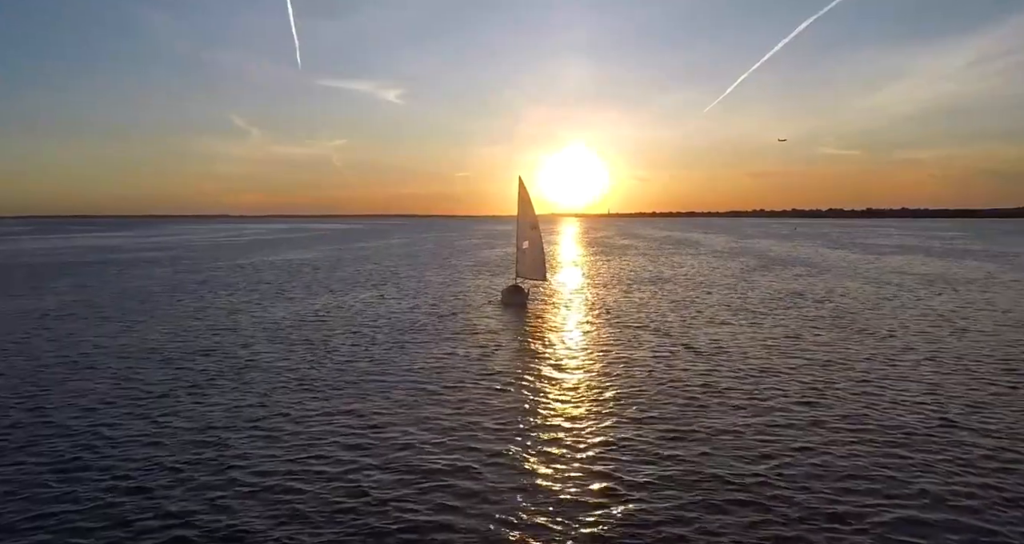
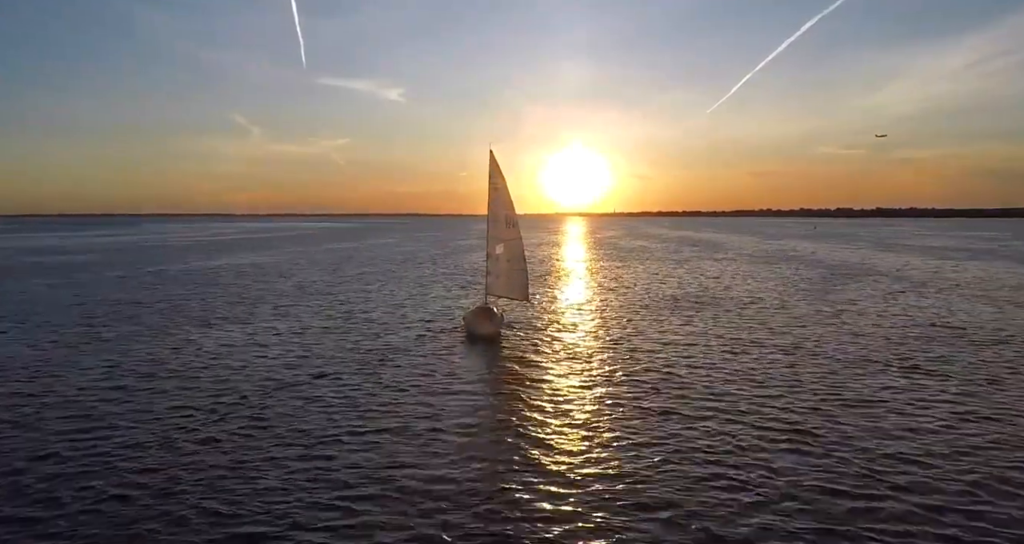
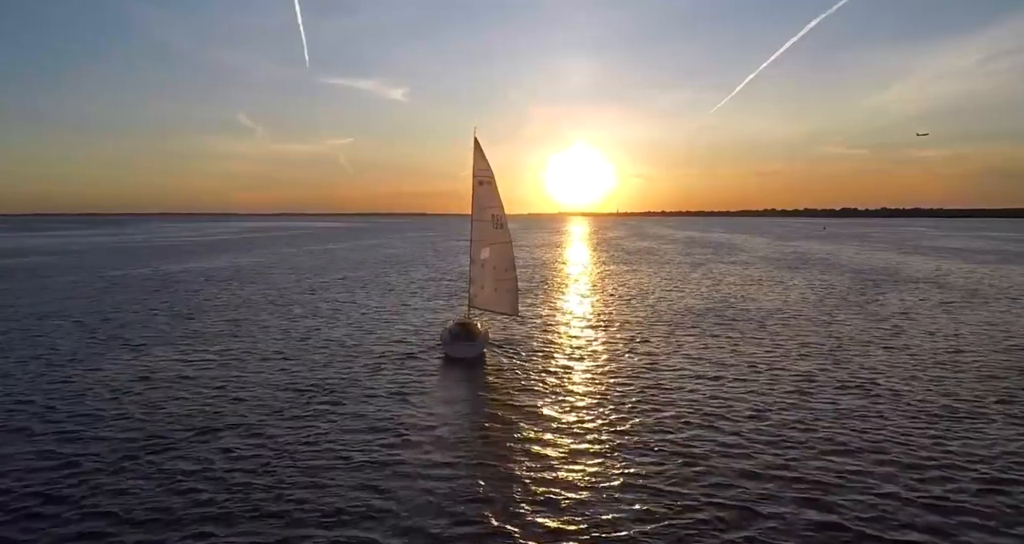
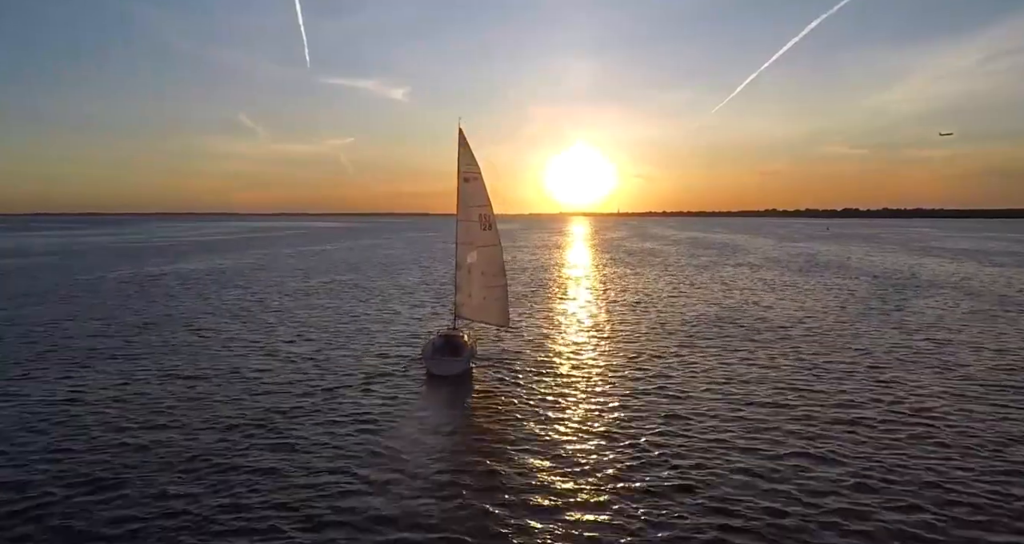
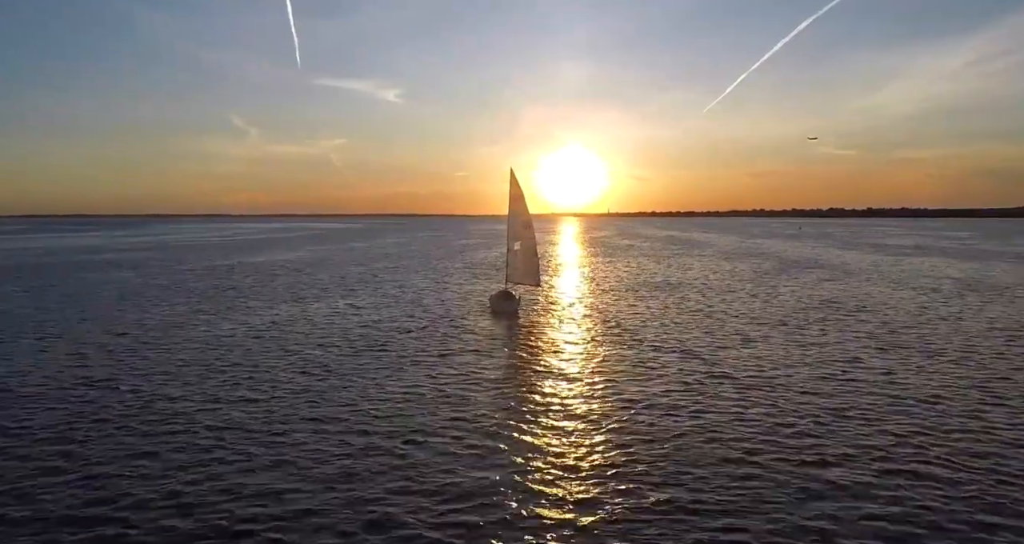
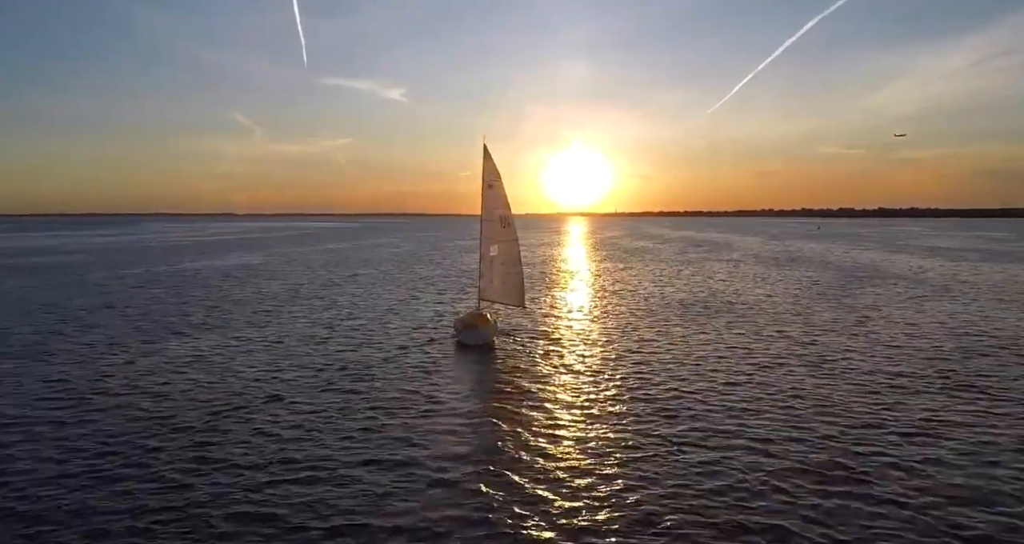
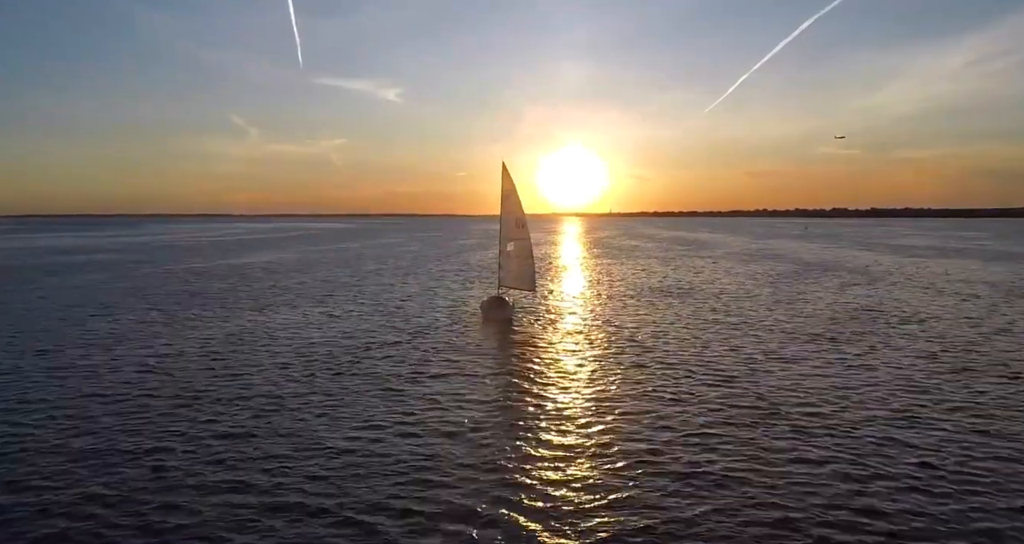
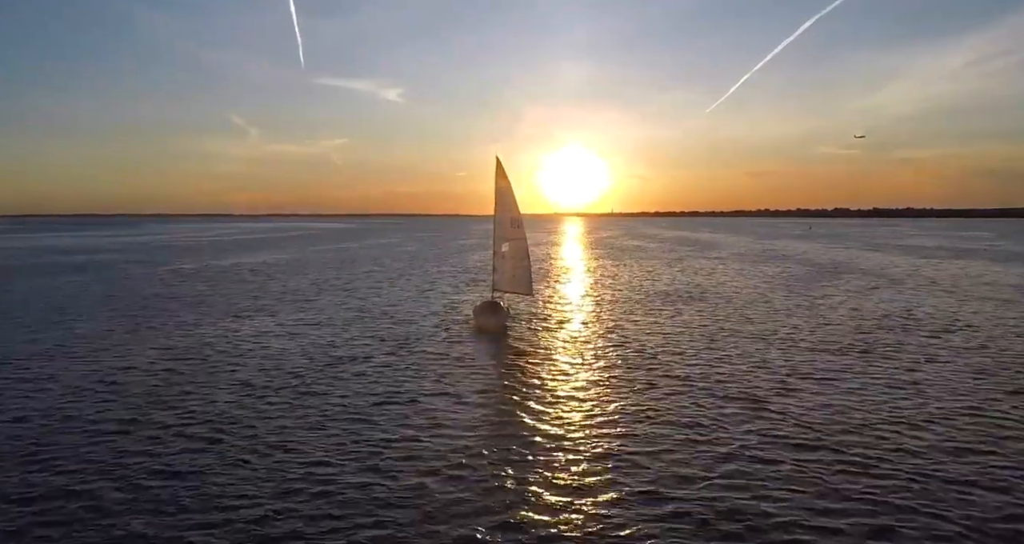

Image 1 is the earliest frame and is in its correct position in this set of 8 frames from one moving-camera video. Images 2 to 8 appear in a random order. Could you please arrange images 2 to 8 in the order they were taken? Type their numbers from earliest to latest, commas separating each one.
5, 7, 8, 2, 6, 3, 4
